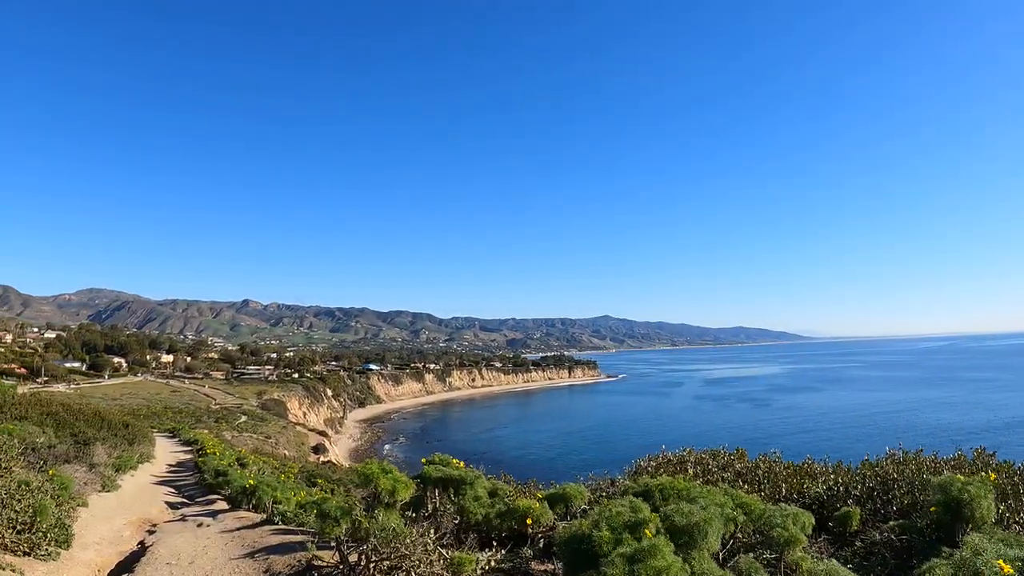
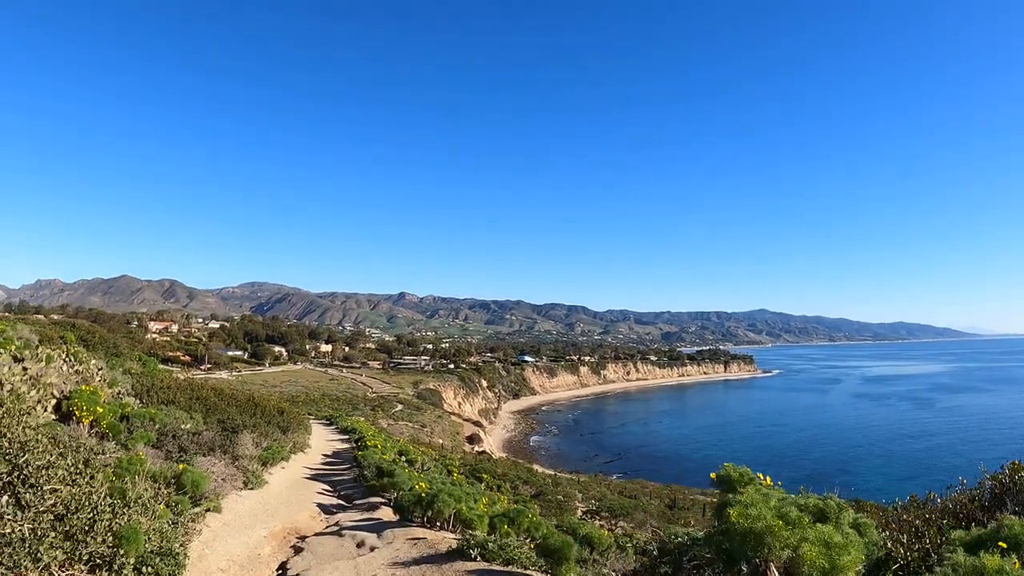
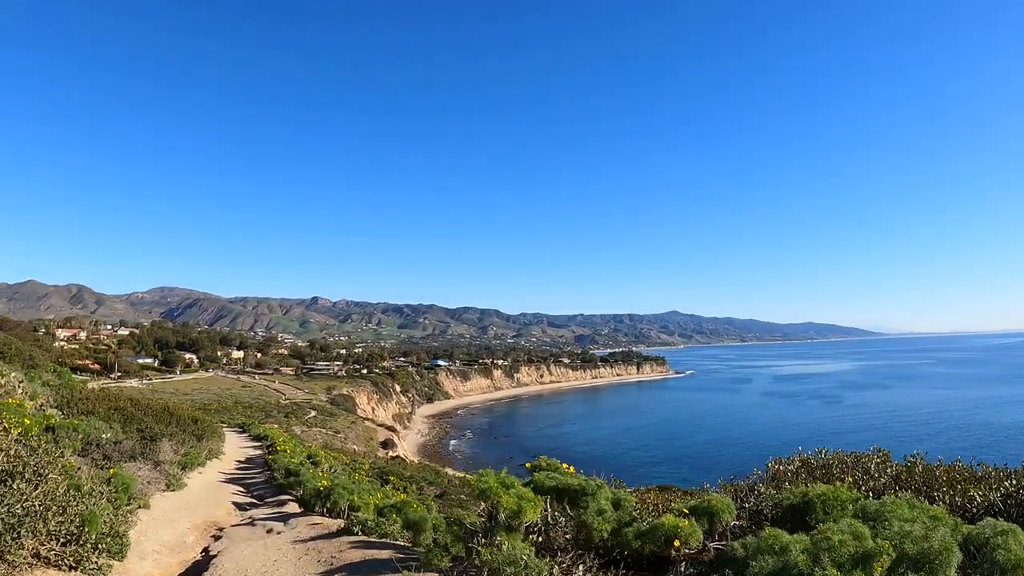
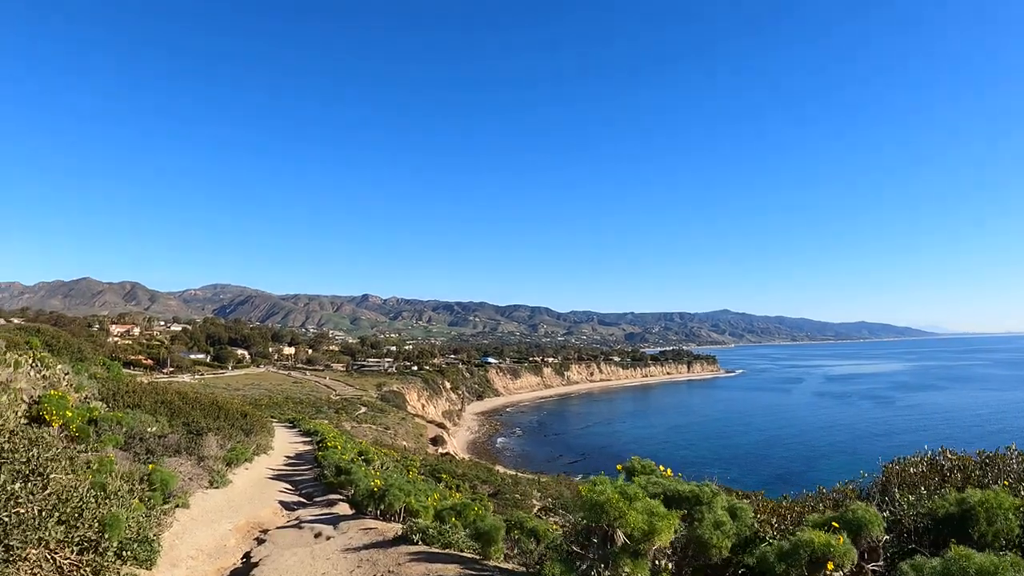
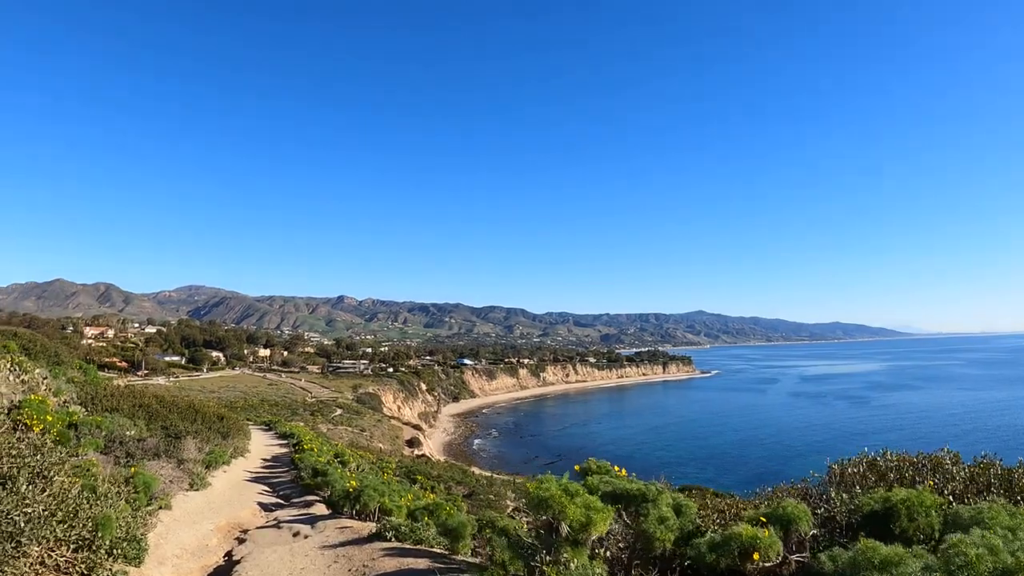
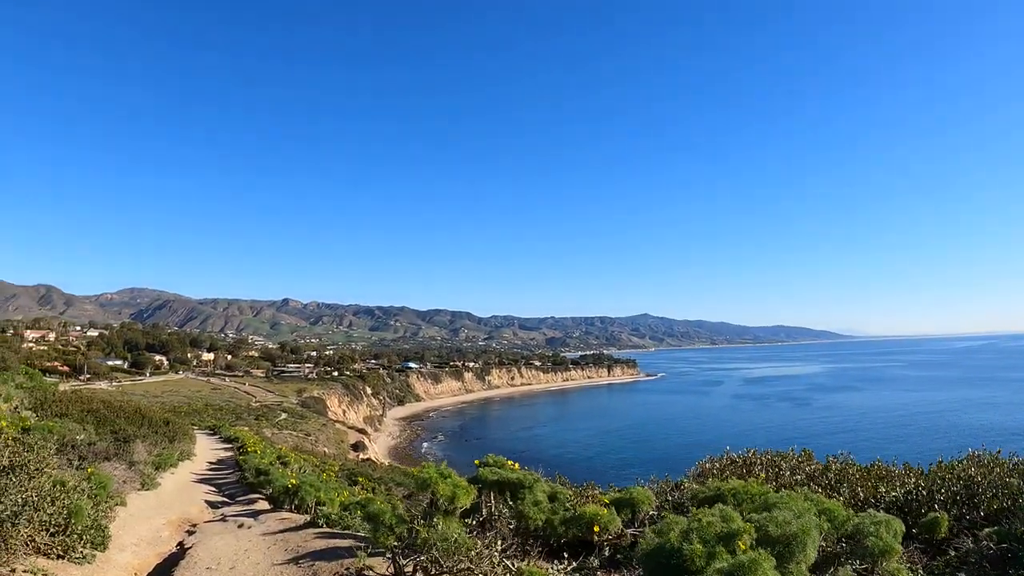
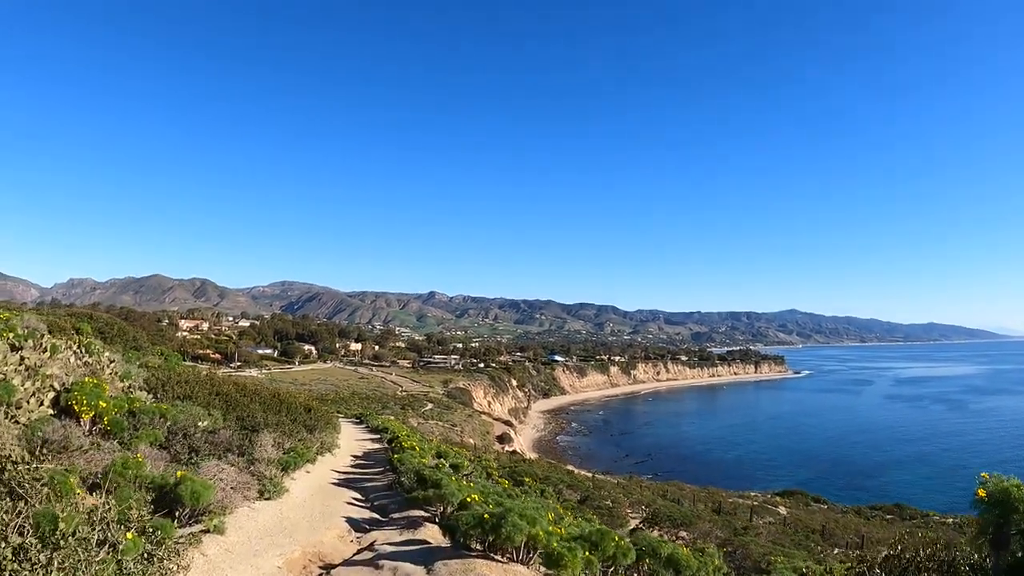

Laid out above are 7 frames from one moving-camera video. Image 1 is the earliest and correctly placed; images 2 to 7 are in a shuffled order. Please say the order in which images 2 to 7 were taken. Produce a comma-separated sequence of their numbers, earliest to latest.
6, 3, 5, 4, 2, 7
